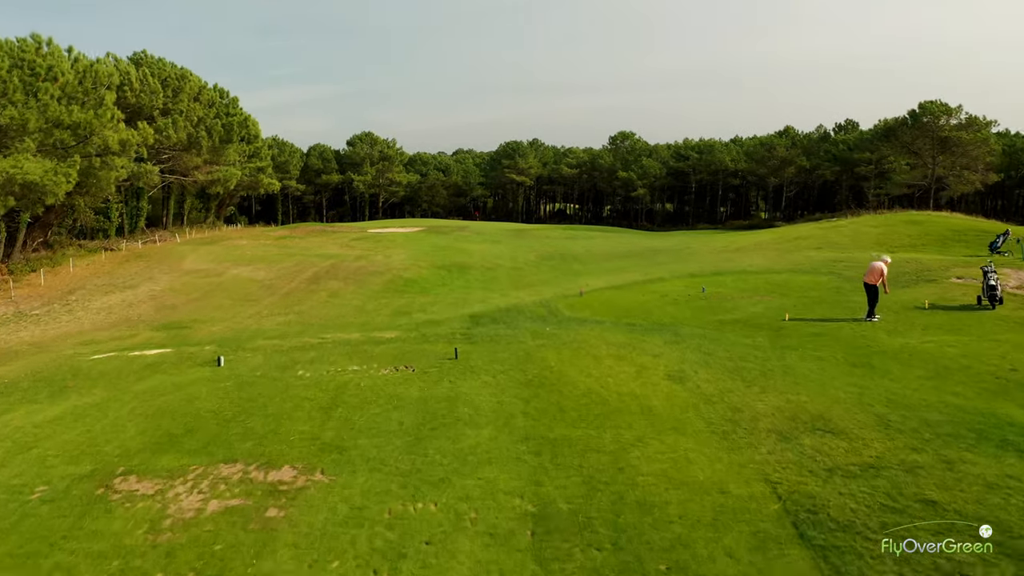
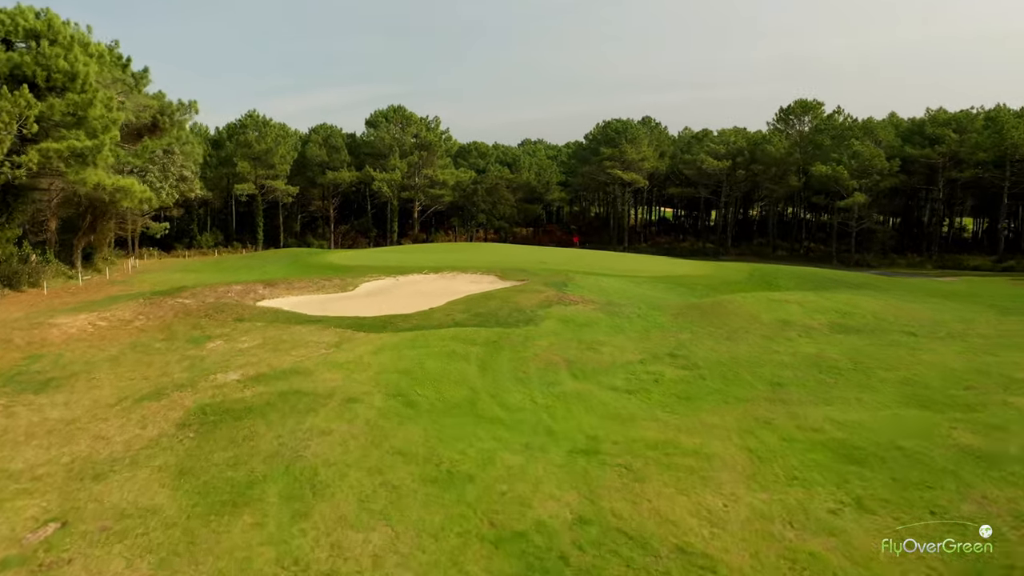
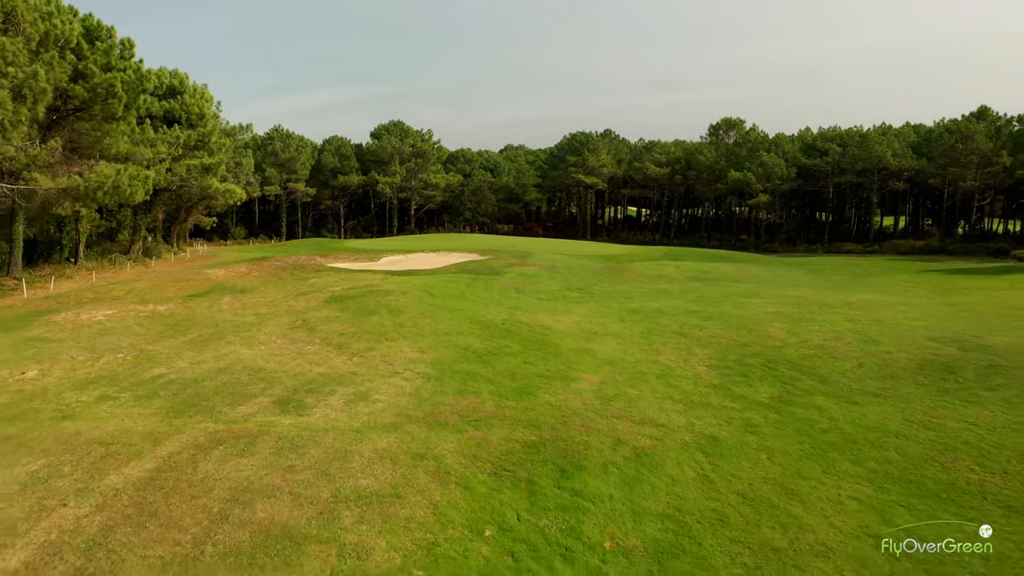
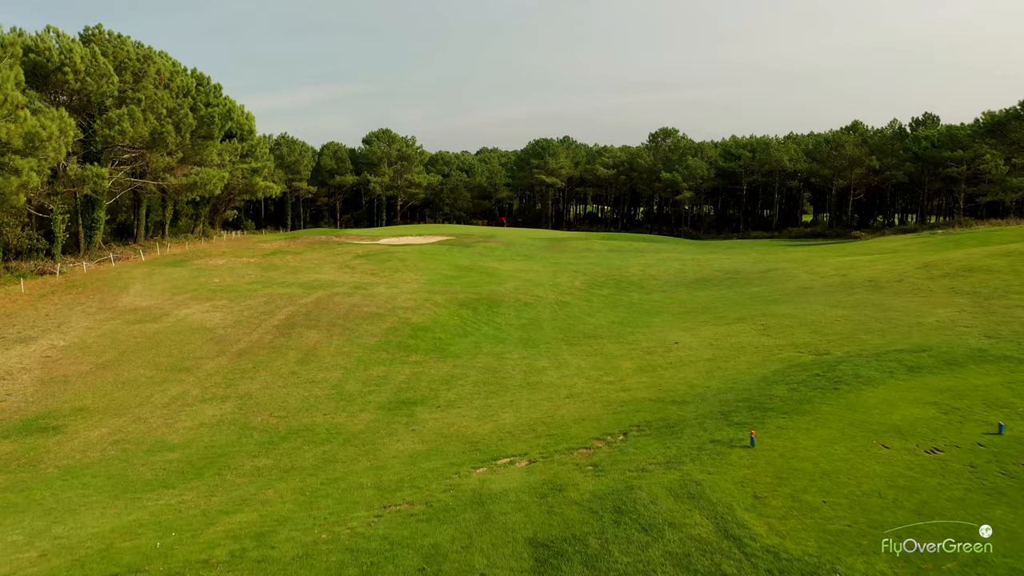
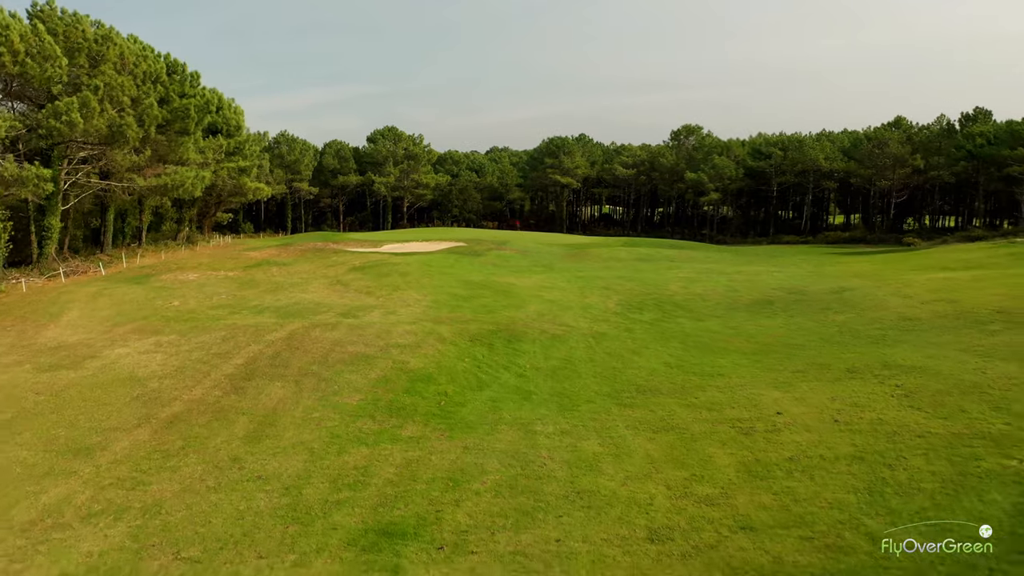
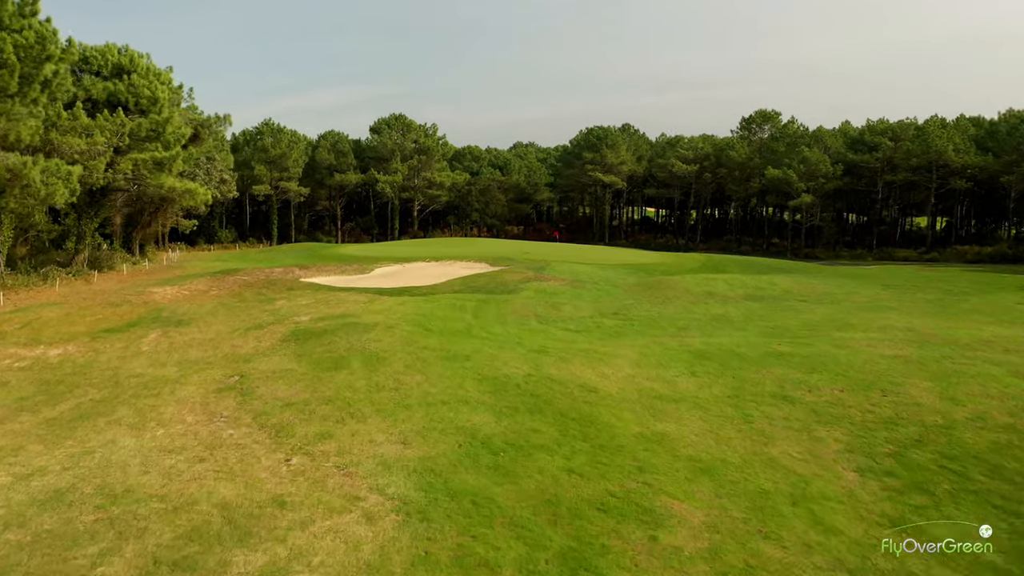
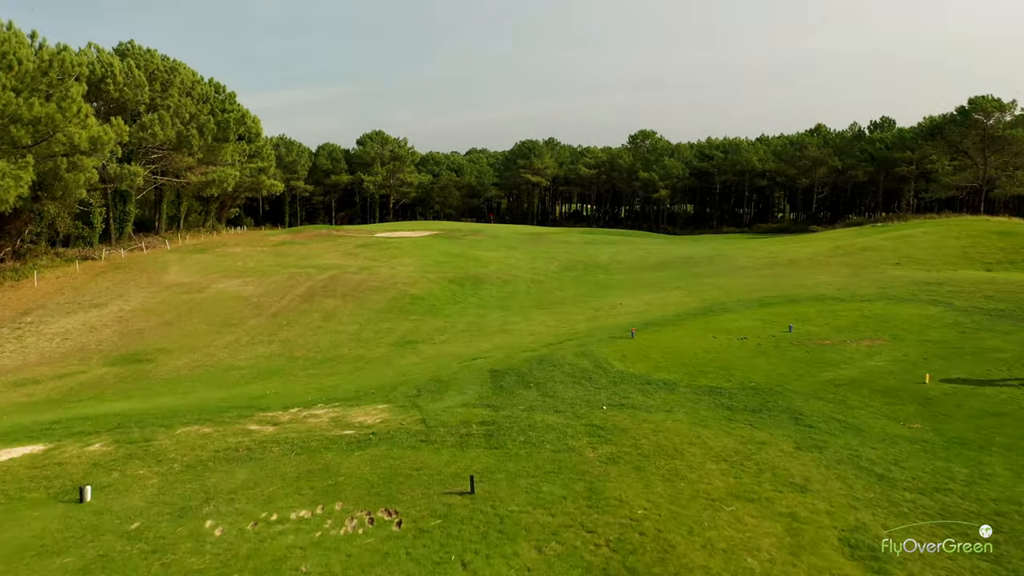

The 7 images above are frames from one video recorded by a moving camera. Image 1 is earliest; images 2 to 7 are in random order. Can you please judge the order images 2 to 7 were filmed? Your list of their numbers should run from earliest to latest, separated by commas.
7, 4, 5, 3, 6, 2
